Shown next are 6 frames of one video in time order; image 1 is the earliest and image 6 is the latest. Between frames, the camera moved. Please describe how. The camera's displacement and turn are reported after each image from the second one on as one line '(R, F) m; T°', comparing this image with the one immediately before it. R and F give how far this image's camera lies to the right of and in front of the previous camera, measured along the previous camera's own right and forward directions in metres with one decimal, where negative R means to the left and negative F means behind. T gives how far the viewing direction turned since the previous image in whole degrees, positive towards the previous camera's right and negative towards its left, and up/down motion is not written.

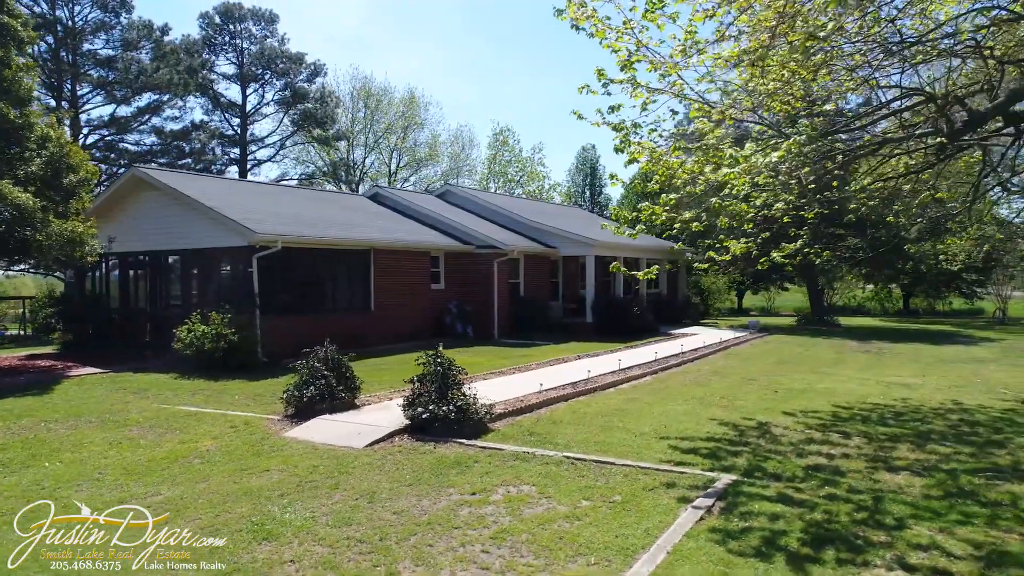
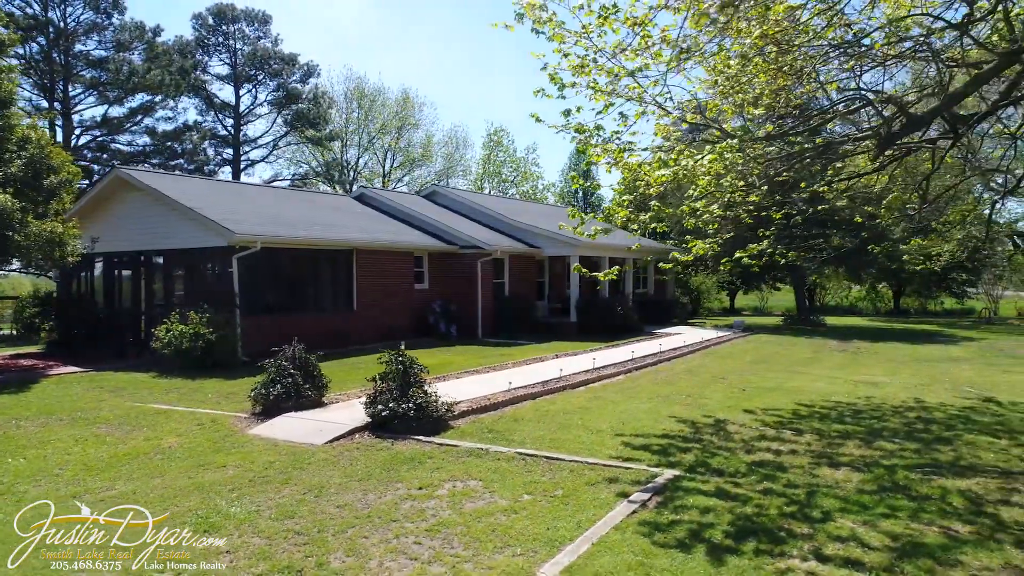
(+0.5, -0.2) m; 0°
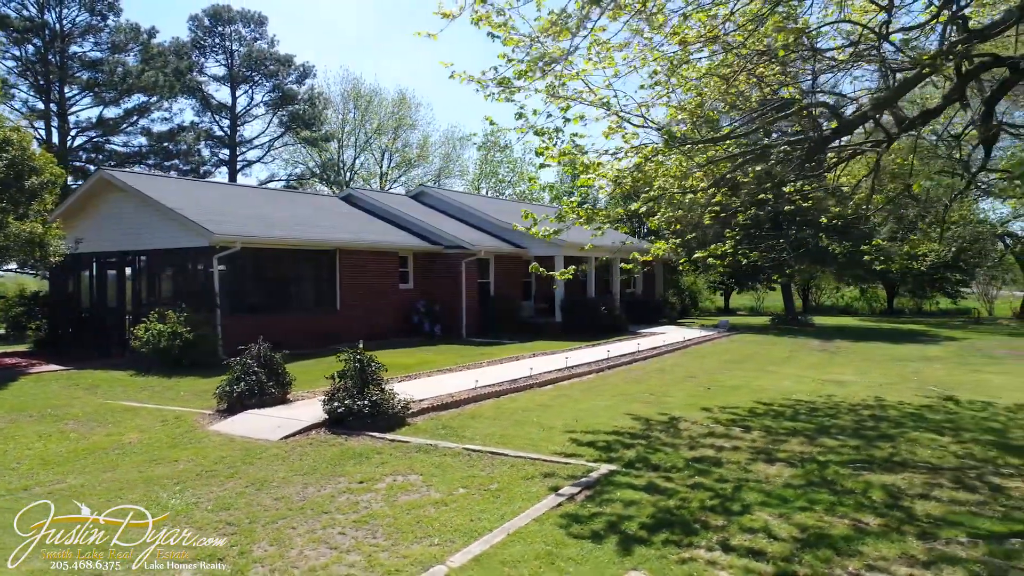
(+0.6, -0.2) m; 0°
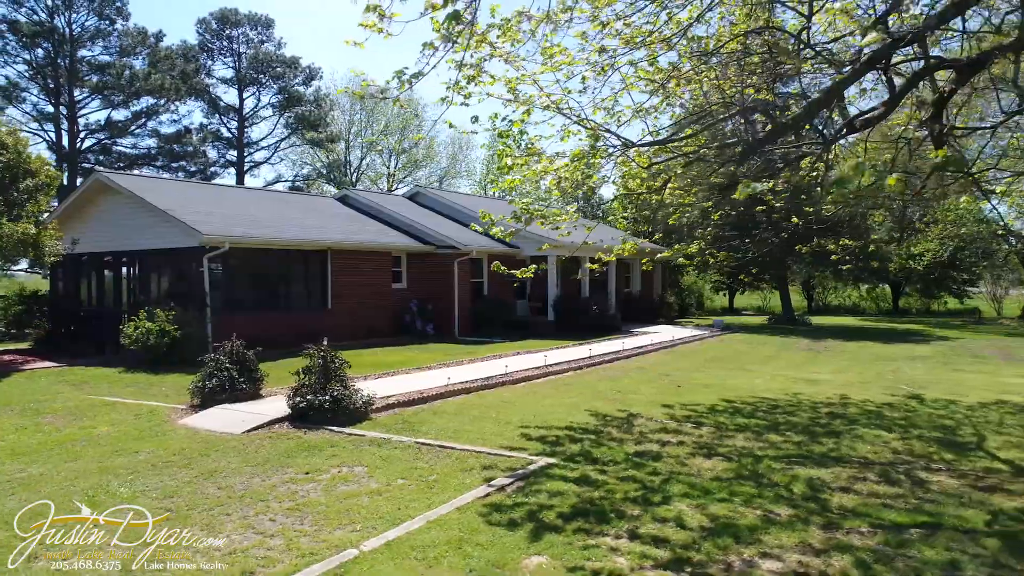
(+0.7, -0.2) m; -1°
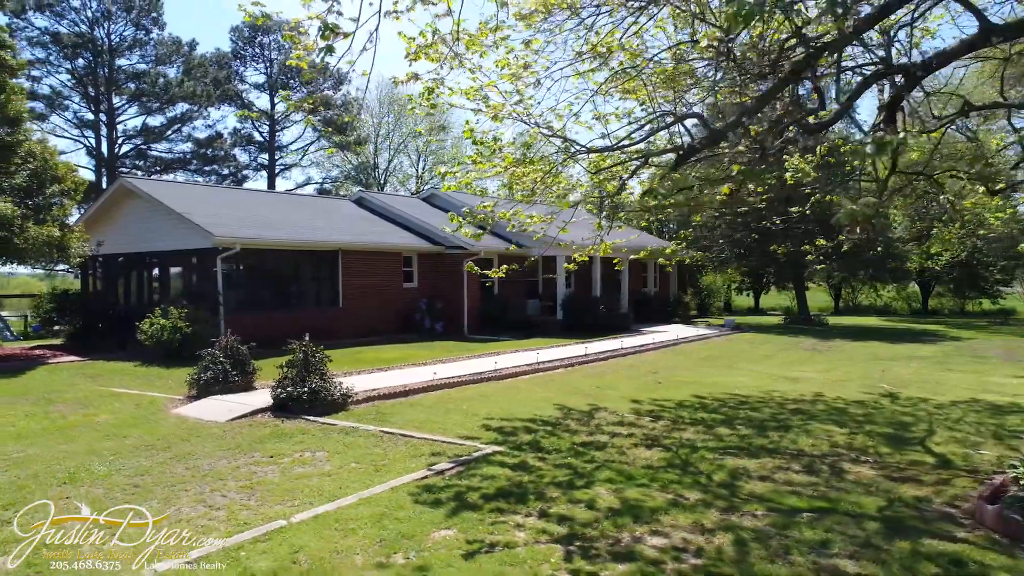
(+0.9, -0.4) m; -3°
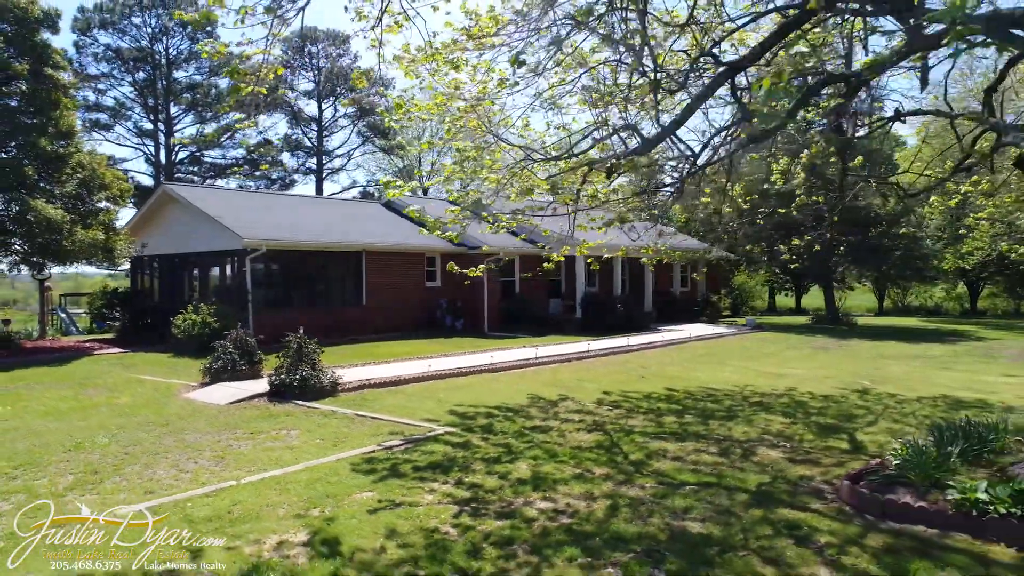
(+1.2, -0.7) m; -4°
